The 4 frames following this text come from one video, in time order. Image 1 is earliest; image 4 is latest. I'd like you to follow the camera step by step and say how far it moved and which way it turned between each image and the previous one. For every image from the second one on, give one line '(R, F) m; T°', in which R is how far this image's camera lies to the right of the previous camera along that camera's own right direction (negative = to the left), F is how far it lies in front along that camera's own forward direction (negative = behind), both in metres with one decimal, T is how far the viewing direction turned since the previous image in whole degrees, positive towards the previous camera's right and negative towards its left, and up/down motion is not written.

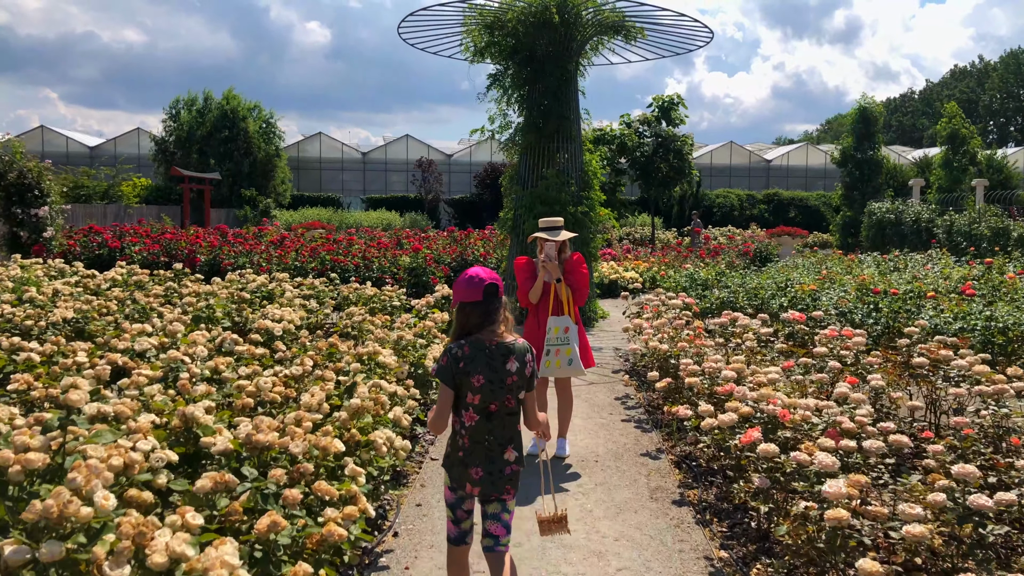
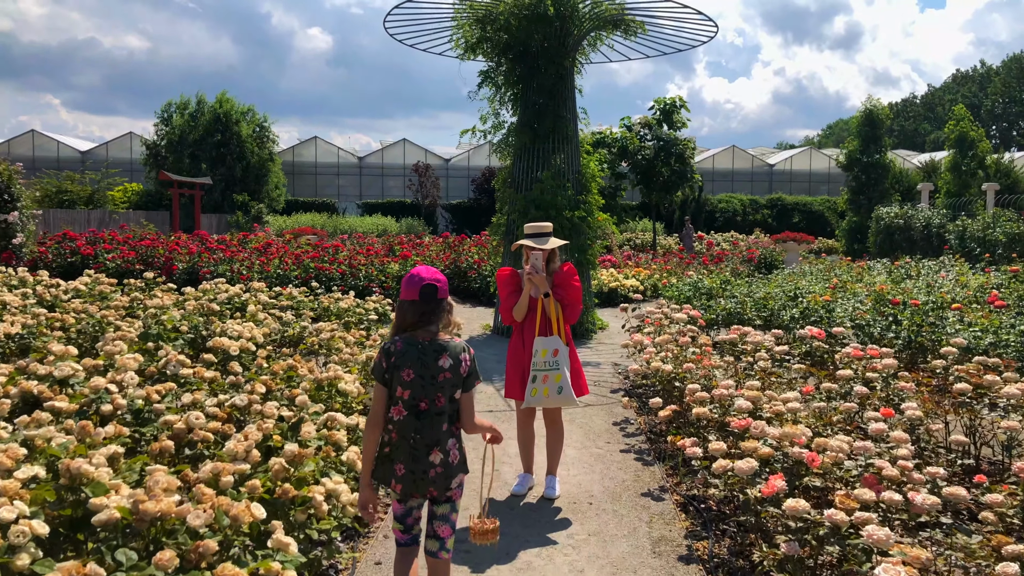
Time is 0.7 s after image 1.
(+0.1, +0.5) m; 0°
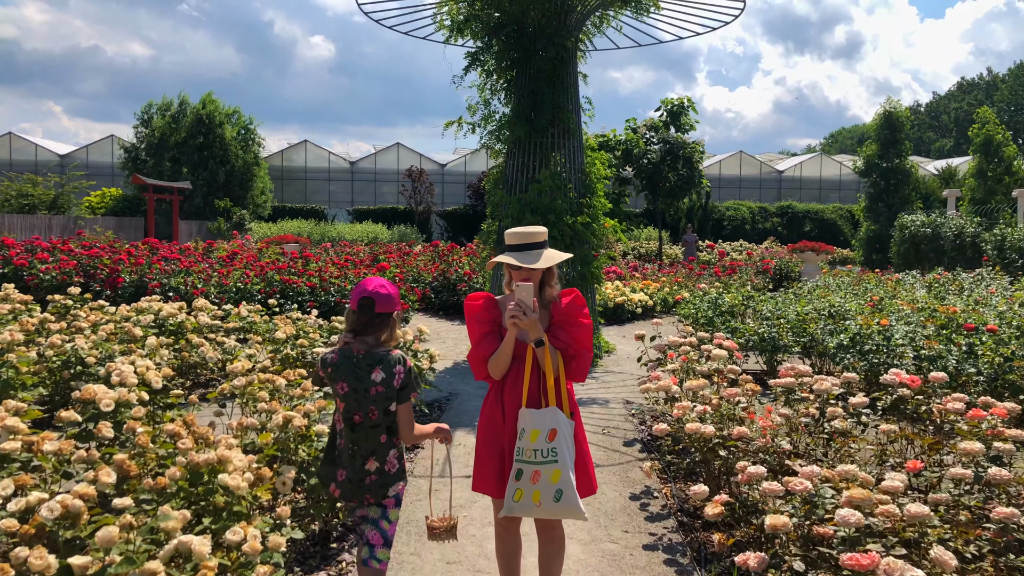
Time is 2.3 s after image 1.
(+0.1, +1.2) m; 0°
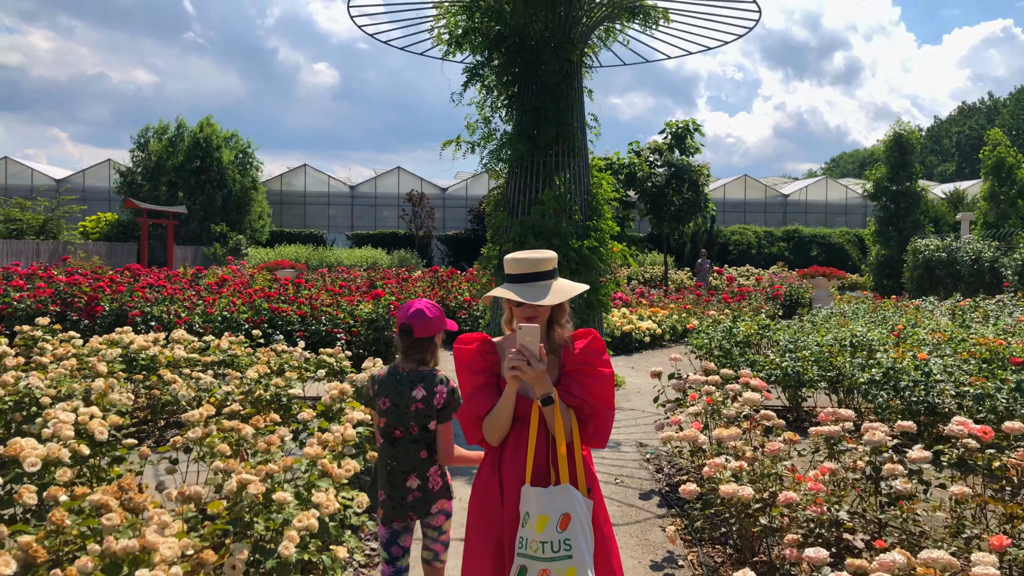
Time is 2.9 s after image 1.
(0.0, +0.5) m; 0°
